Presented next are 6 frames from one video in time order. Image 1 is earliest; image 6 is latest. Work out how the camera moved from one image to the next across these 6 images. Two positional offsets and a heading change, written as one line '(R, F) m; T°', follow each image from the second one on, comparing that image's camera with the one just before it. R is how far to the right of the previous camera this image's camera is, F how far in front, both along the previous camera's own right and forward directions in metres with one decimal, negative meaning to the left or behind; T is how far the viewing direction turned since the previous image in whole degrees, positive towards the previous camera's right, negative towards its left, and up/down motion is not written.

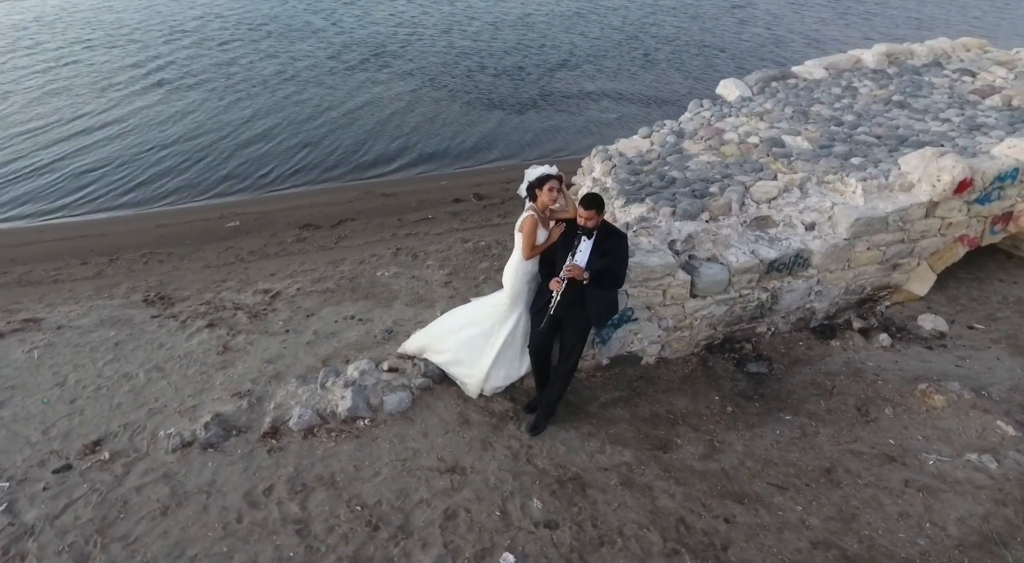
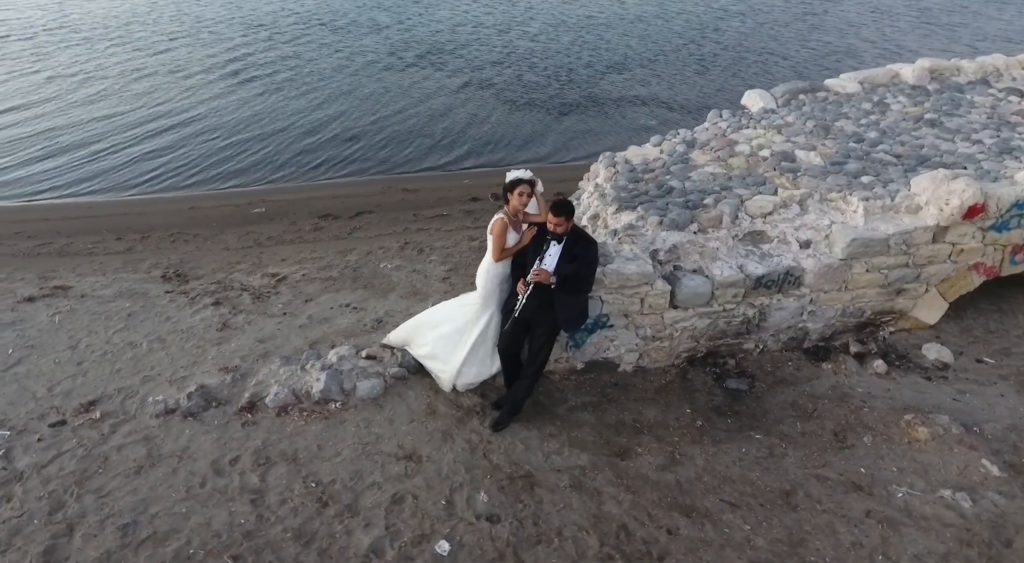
(+0.8, -0.1) m; -6°
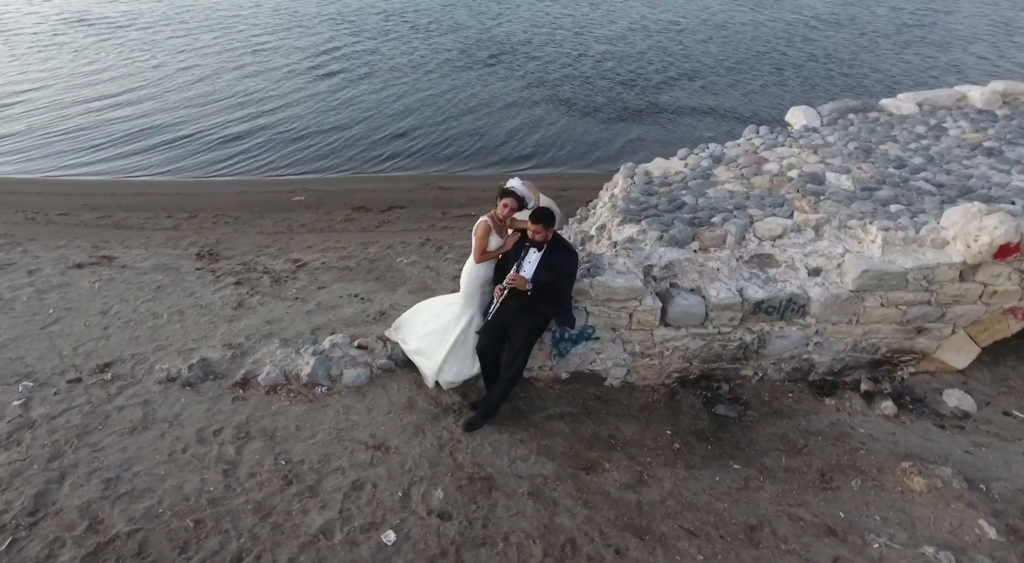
(+0.8, 0.0) m; -7°
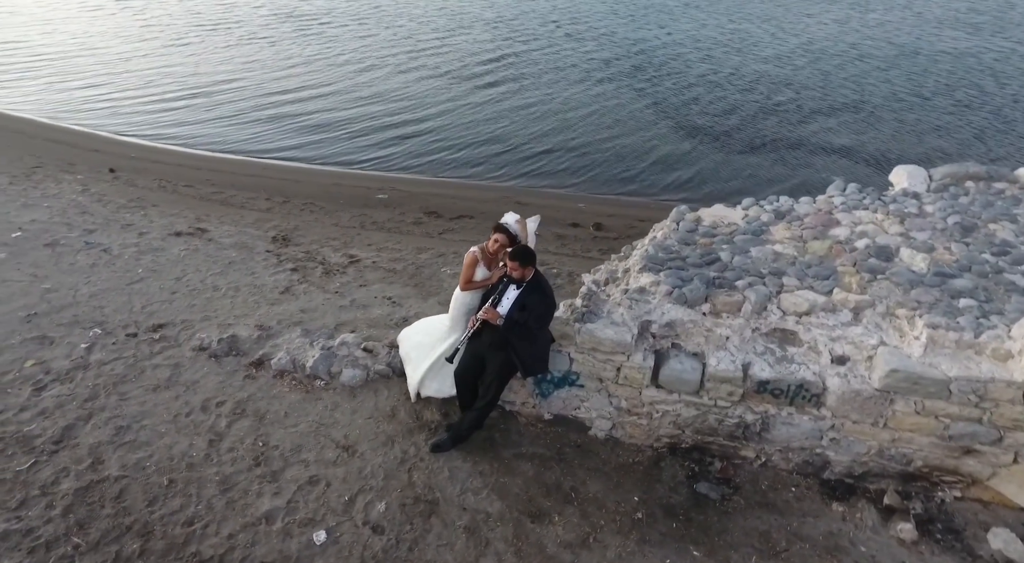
(+1.4, +0.2) m; -14°
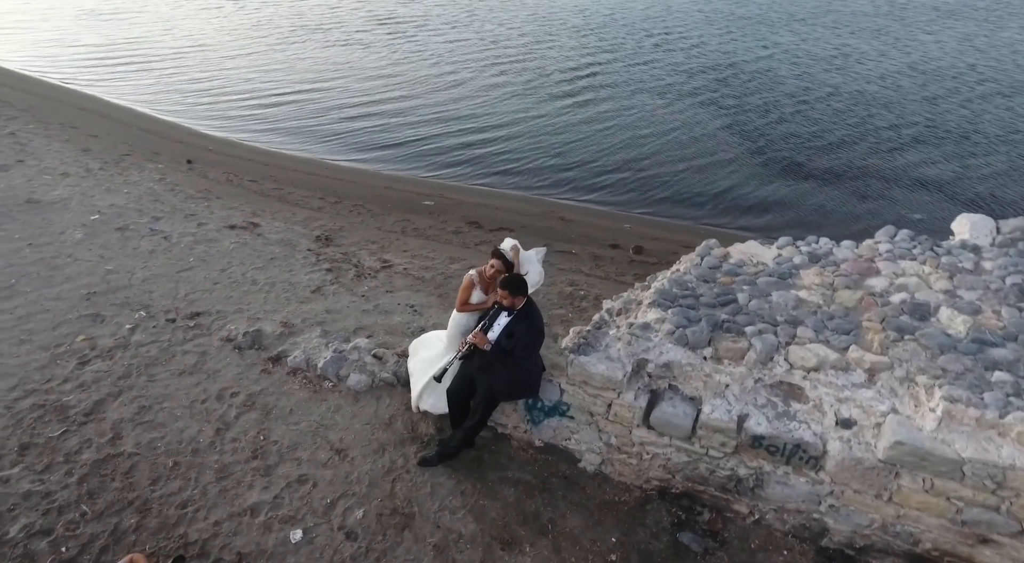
(+0.7, +0.1) m; -8°
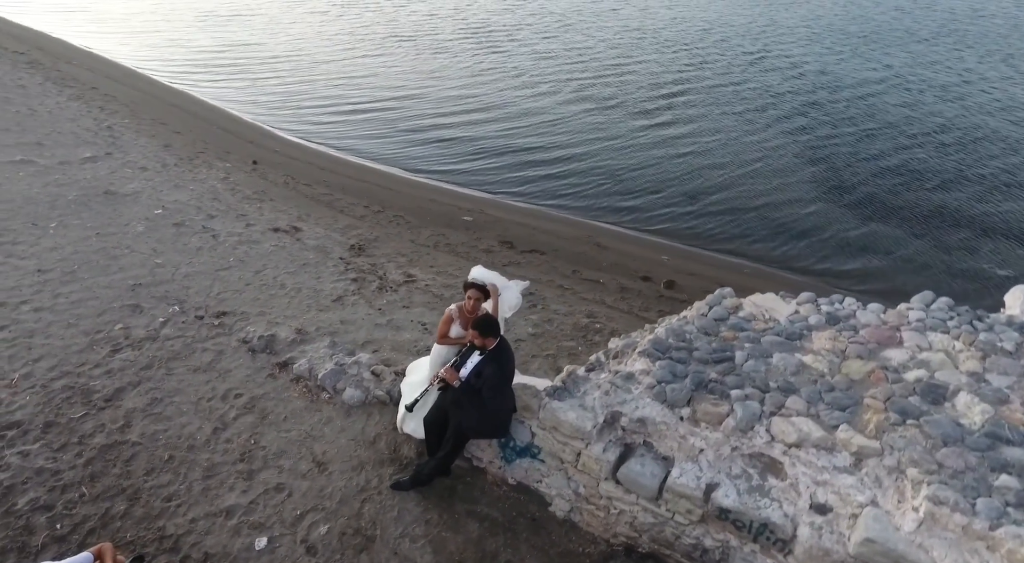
(+0.9, +0.1) m; -8°
